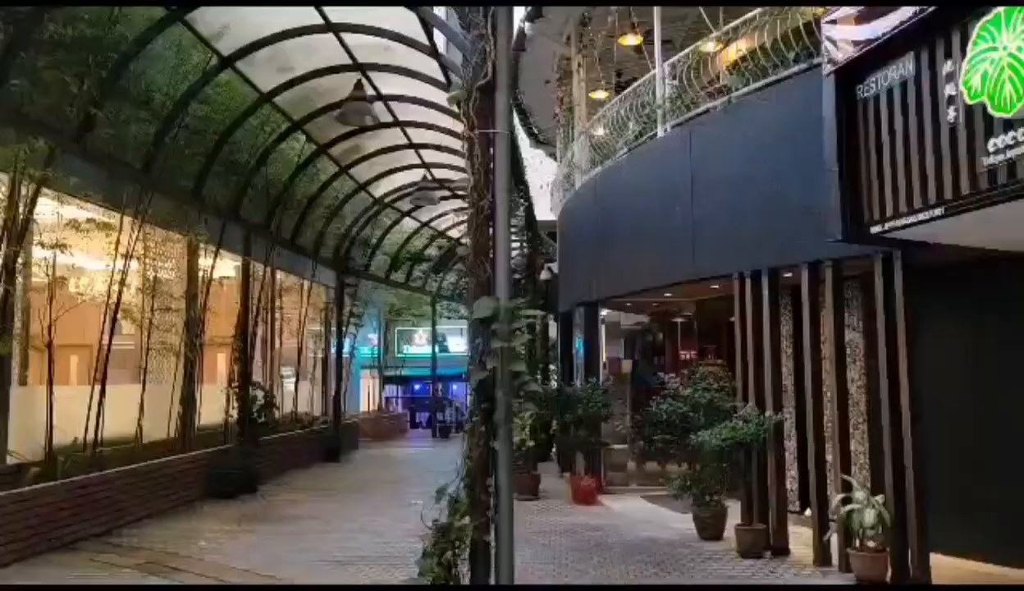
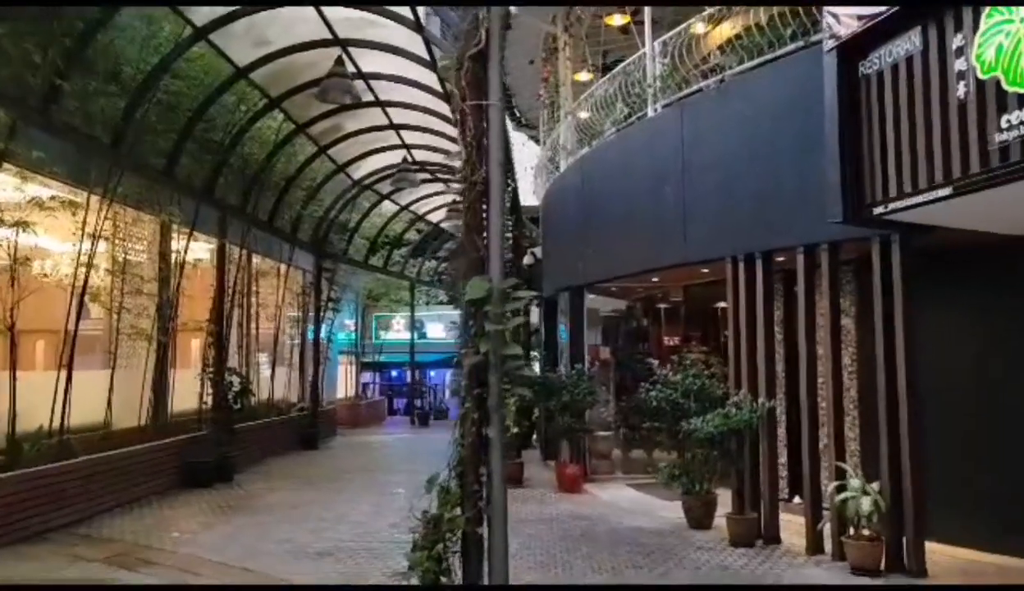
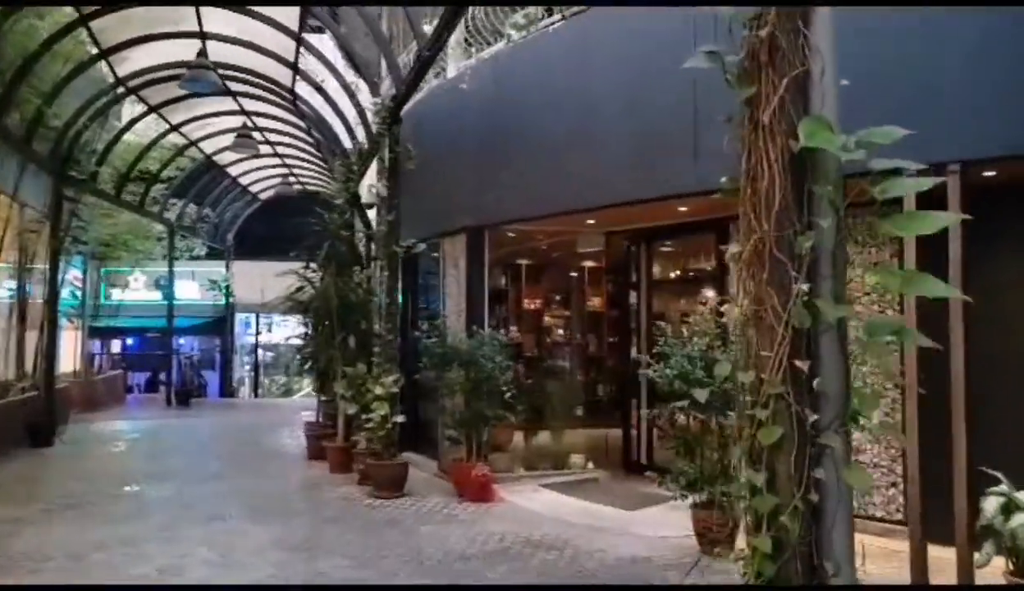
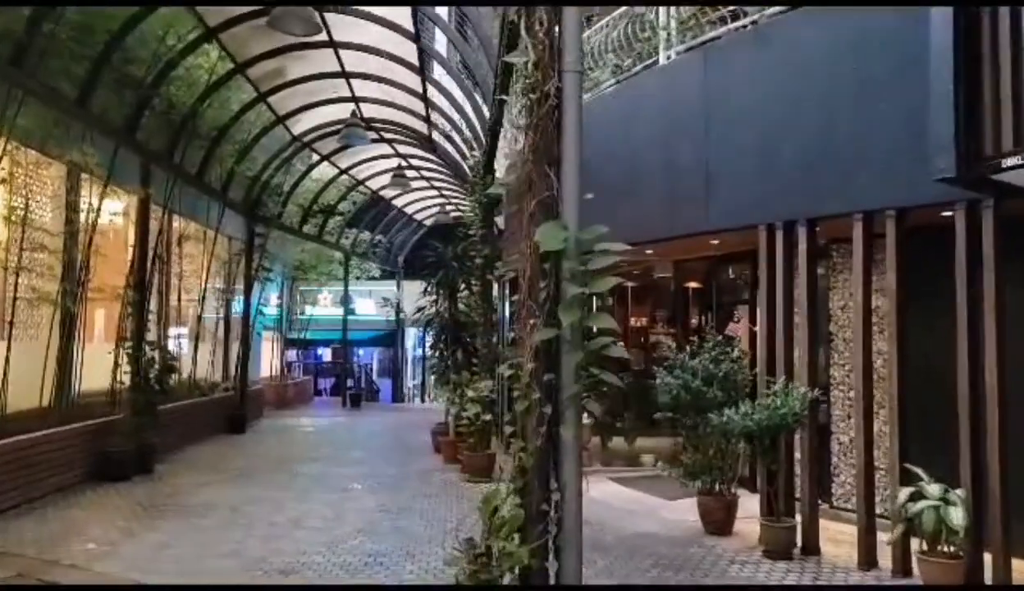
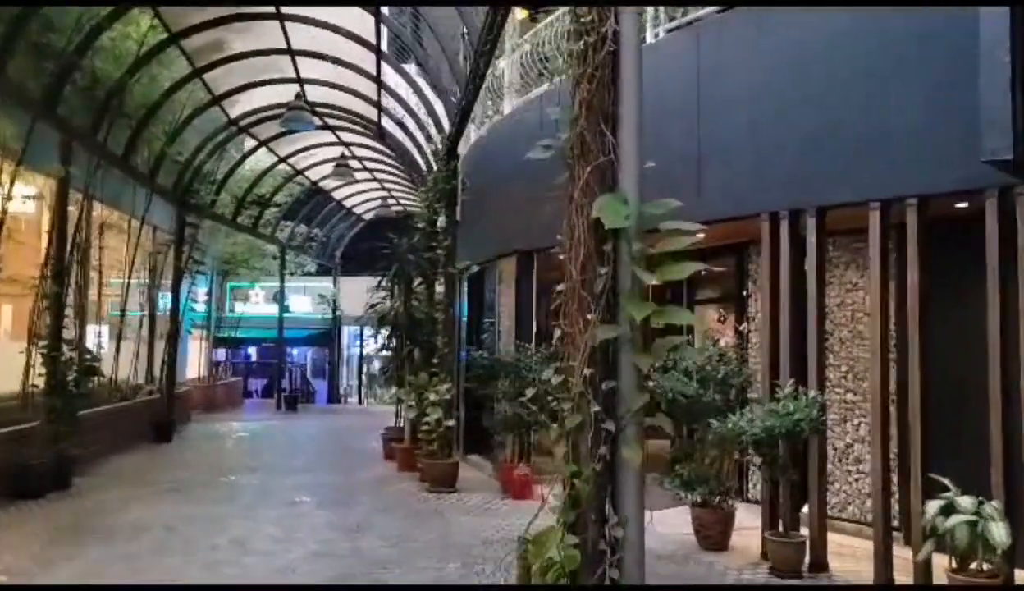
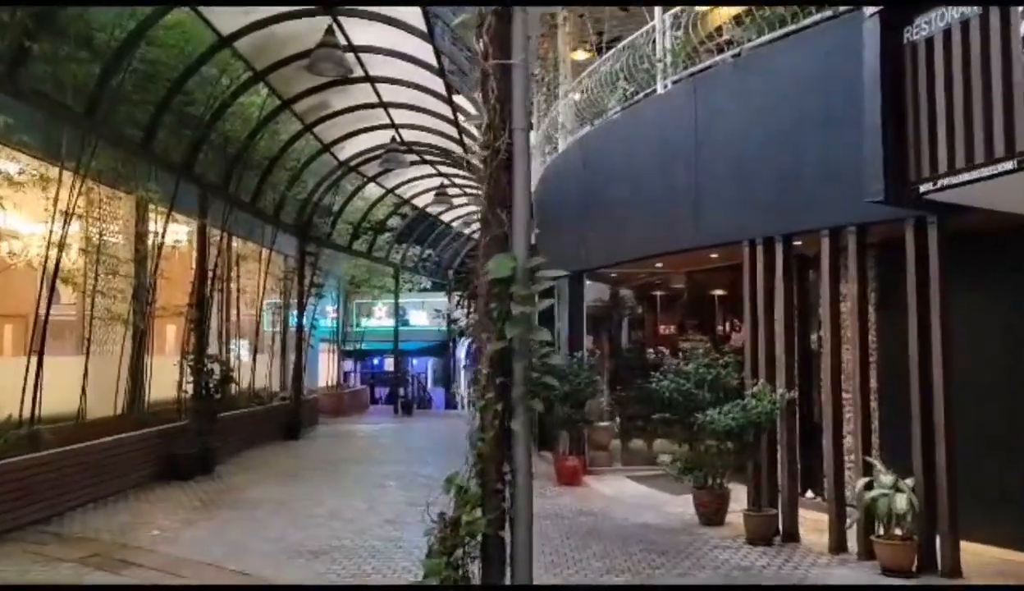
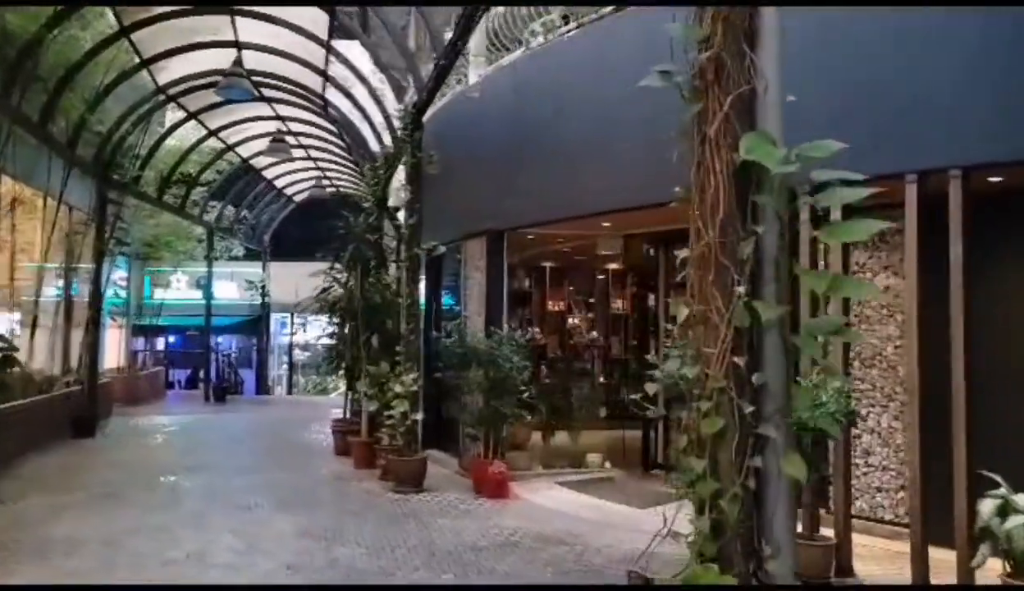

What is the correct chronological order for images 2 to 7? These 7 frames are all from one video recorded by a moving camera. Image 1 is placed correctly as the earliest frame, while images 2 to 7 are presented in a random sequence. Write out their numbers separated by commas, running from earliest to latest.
2, 6, 4, 5, 7, 3
